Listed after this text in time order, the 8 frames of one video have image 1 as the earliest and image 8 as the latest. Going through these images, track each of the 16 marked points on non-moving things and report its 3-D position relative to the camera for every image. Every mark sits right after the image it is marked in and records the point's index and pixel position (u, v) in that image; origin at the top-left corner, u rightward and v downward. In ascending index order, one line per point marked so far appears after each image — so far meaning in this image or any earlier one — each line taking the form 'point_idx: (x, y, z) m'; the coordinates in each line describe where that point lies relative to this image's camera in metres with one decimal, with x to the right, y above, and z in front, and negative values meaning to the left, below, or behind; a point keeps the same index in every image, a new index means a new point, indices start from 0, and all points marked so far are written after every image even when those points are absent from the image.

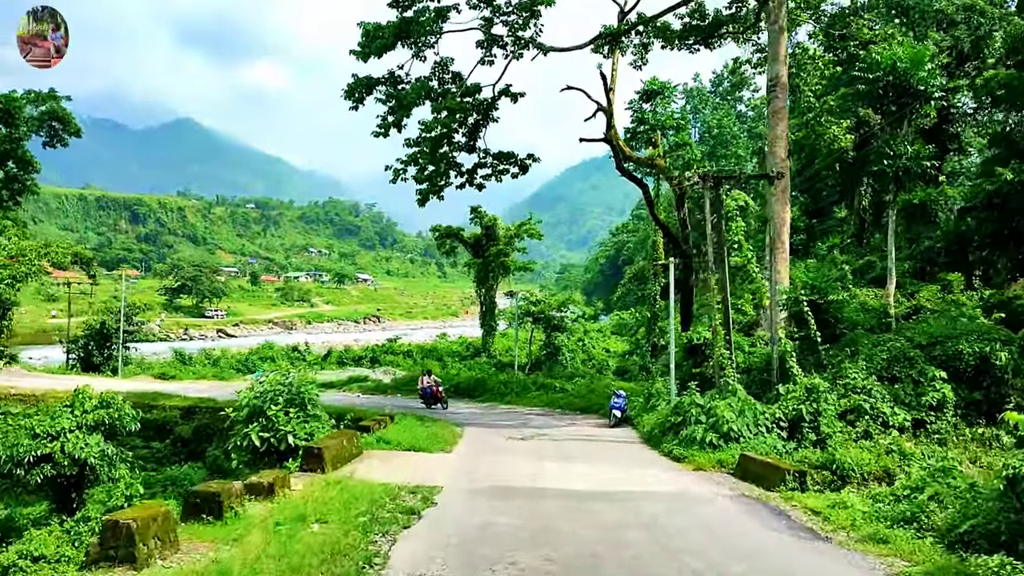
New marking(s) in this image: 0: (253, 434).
0: (-3.3, -1.9, +11.1) m
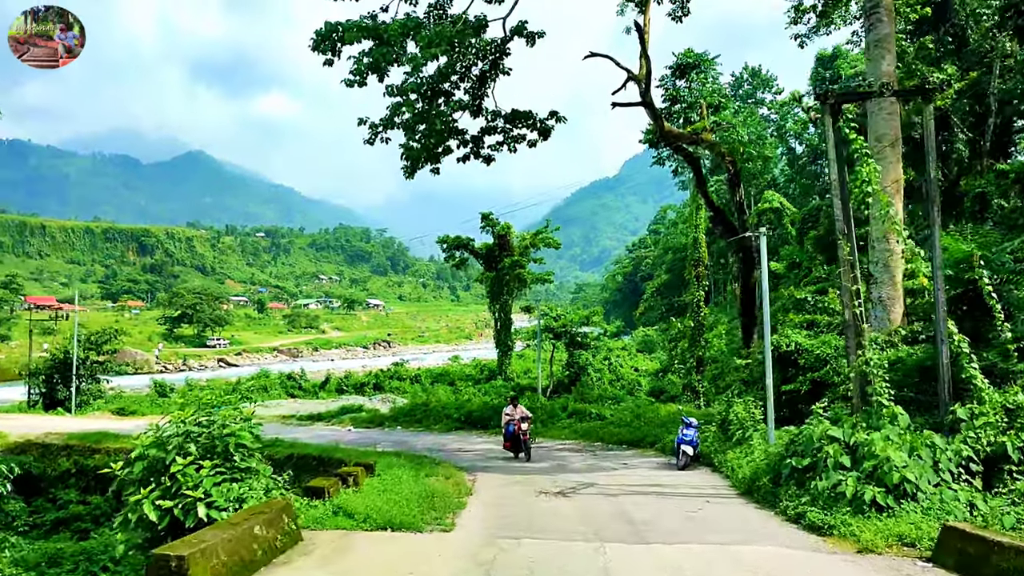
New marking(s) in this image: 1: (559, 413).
0: (-3.0, -1.8, +7.1) m
1: (+0.9, -2.5, +17.8) m
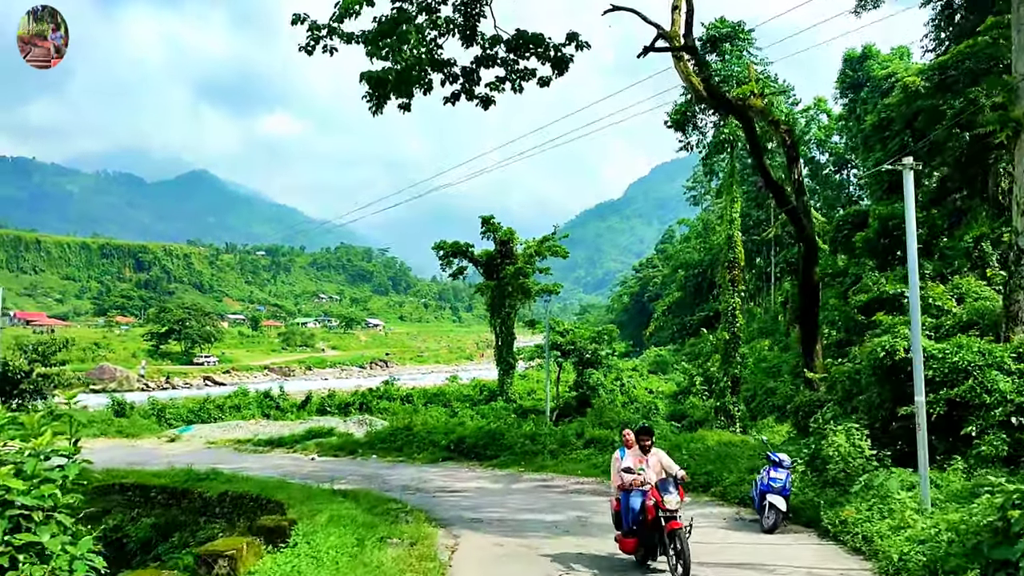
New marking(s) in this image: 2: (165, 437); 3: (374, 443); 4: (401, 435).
0: (-3.0, -1.4, +3.6) m
1: (+0.9, -2.4, +14.2) m
2: (-7.2, -3.1, +18.2) m
3: (-2.6, -2.9, +16.4) m
4: (-2.1, -2.8, +16.5) m
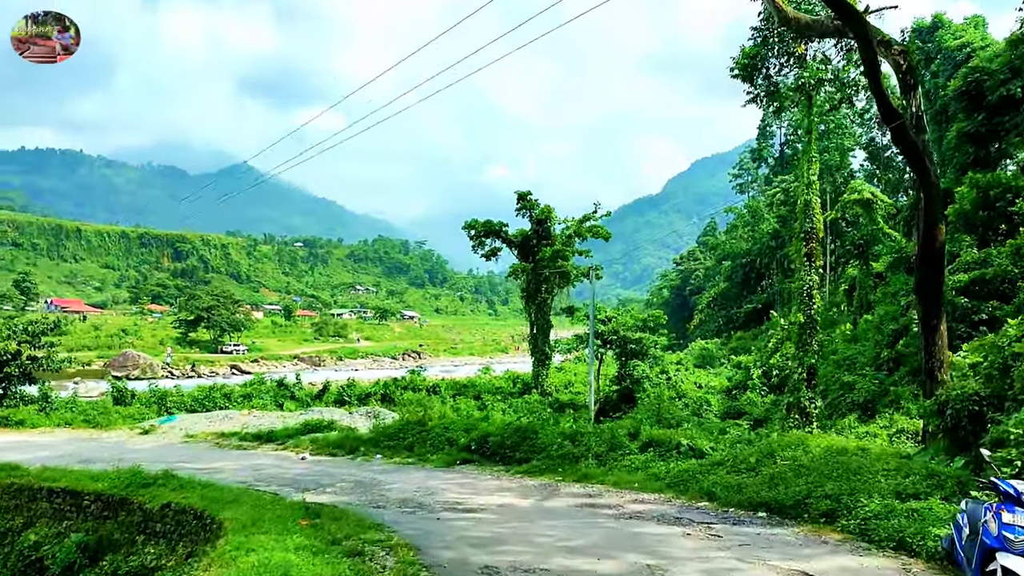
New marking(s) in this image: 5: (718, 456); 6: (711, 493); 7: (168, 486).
0: (-3.0, -0.9, +0.7) m
1: (+1.4, -1.9, +11.2) m
2: (-6.6, -2.5, +15.5) m
3: (-2.0, -2.3, +13.5) m
4: (-1.5, -2.2, +13.6) m
5: (+2.3, -1.8, +9.6) m
6: (+1.9, -1.9, +8.3) m
7: (-3.7, -2.2, +9.6) m
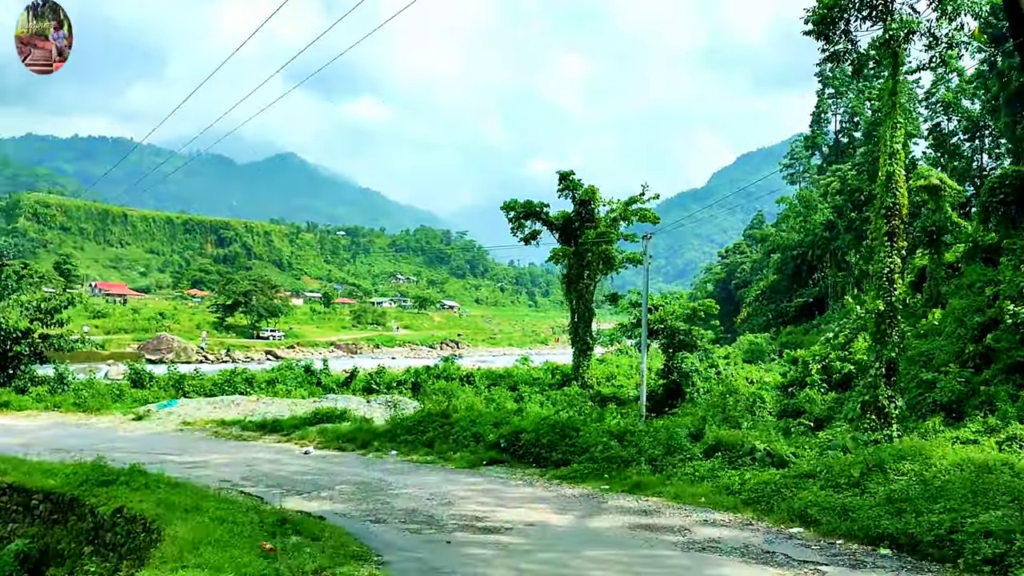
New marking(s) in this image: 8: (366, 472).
0: (-3.1, -0.6, -1.0) m
1: (+1.8, -1.6, +9.2) m
2: (-6.0, -2.0, +13.9) m
3: (-1.5, -1.9, +11.7) m
4: (-1.0, -1.8, +11.9) m
5: (+2.6, -1.6, +7.7) m
6: (+2.2, -1.7, +6.4) m
7: (-3.4, -1.8, +7.9) m
8: (-1.6, -2.0, +9.7) m
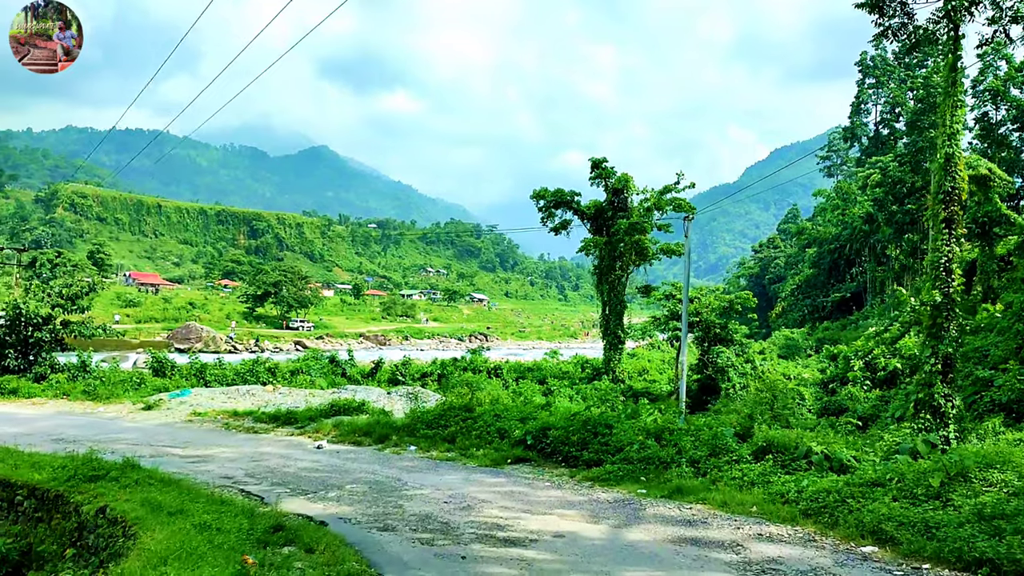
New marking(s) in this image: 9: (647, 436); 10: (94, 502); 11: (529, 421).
0: (-3.1, -0.5, -1.7) m
1: (+2.0, -1.4, +8.4) m
2: (-5.6, -1.7, +13.3) m
3: (-1.2, -1.8, +11.0) m
4: (-0.7, -1.6, +11.1) m
5: (+2.8, -1.4, +6.8) m
6: (+2.3, -1.5, +5.5) m
7: (-3.2, -1.6, +7.2) m
8: (-1.3, -1.8, +8.9) m
9: (+1.4, -1.5, +9.0) m
10: (-3.2, -1.6, +6.8) m
11: (+0.2, -1.6, +10.4) m
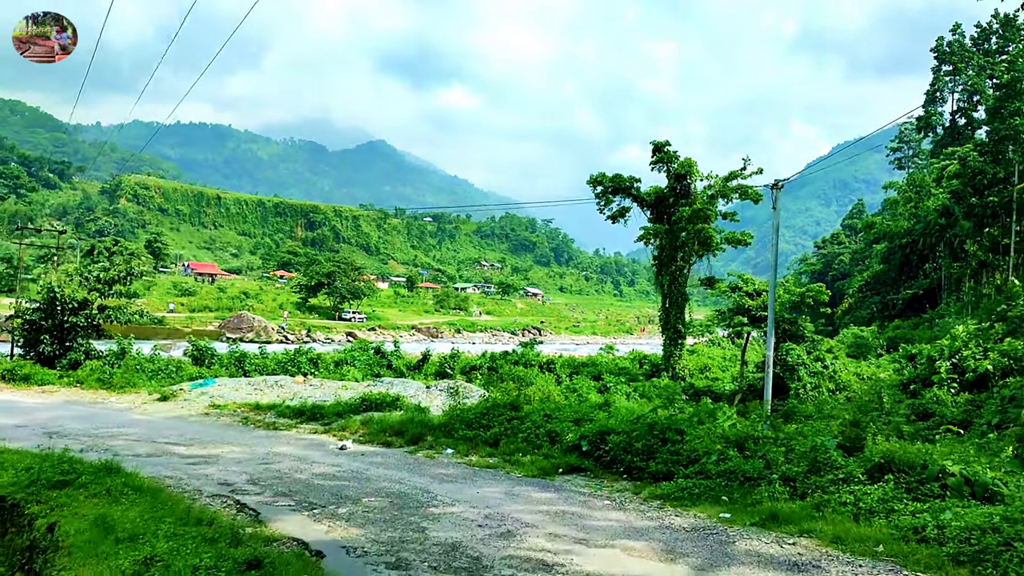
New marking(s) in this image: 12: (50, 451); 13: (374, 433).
0: (-3.3, -0.3, -2.9) m
1: (+2.4, -1.2, +6.8) m
2: (-4.9, -1.5, +12.2) m
3: (-0.6, -1.5, +9.6) m
4: (-0.1, -1.4, +9.7) m
5: (+3.1, -1.3, +5.1) m
6: (+2.5, -1.4, +3.9) m
7: (-2.9, -1.4, +6.0) m
8: (-0.9, -1.6, +7.5) m
9: (+1.8, -1.3, +7.5) m
10: (-2.9, -1.4, +5.5) m
11: (+0.7, -1.4, +9.0) m
12: (-3.9, -1.4, +7.4) m
13: (-1.5, -1.6, +9.8) m
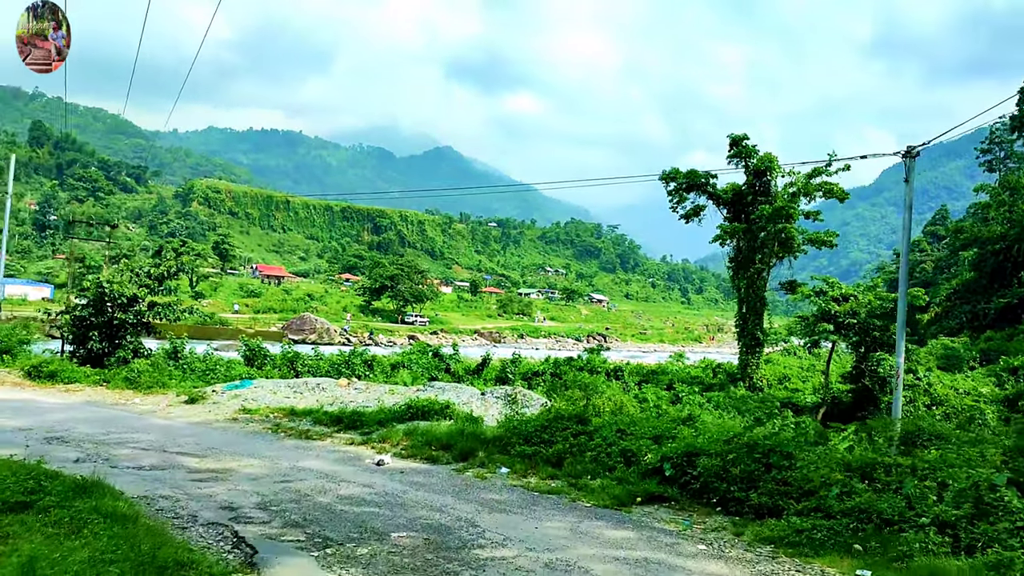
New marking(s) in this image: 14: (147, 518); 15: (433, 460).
0: (-3.6, -0.1, -4.1) m
1: (+2.8, -1.2, +5.2) m
2: (-4.0, -1.3, +11.1) m
3: (0.0, -1.4, +8.2) m
4: (+0.5, -1.3, +8.2) m
5: (+3.4, -1.2, +3.5) m
6: (+2.7, -1.3, +2.3) m
7: (-2.5, -1.2, +4.8) m
8: (-0.4, -1.5, +6.2) m
9: (+2.3, -1.3, +5.9) m
10: (-2.6, -1.3, +4.3) m
11: (+1.3, -1.3, +7.5) m
12: (-3.4, -1.2, +6.2) m
13: (-0.9, -1.5, +8.4) m
14: (-2.1, -1.3, +5.1) m
15: (-0.7, -1.6, +8.0) m
